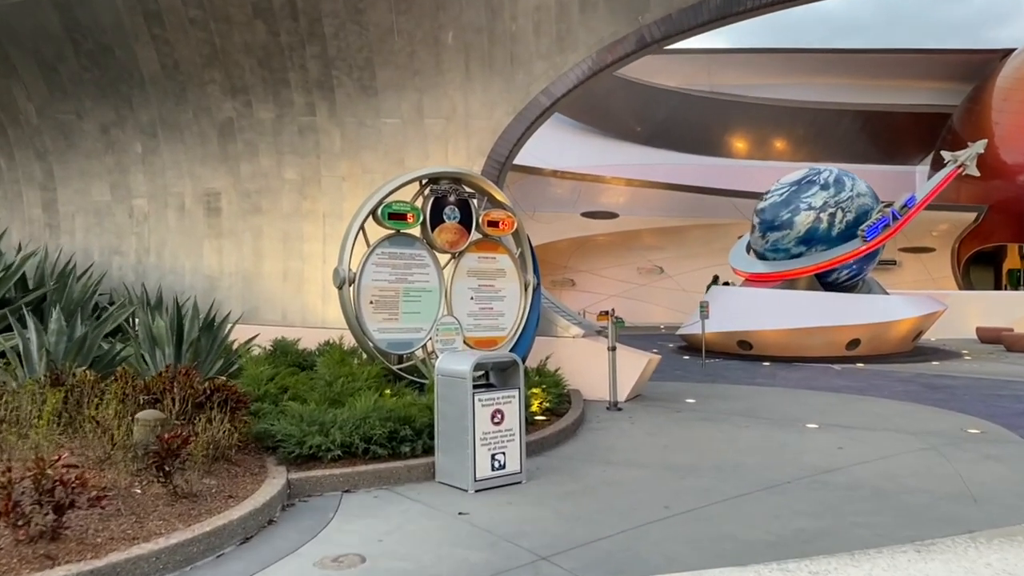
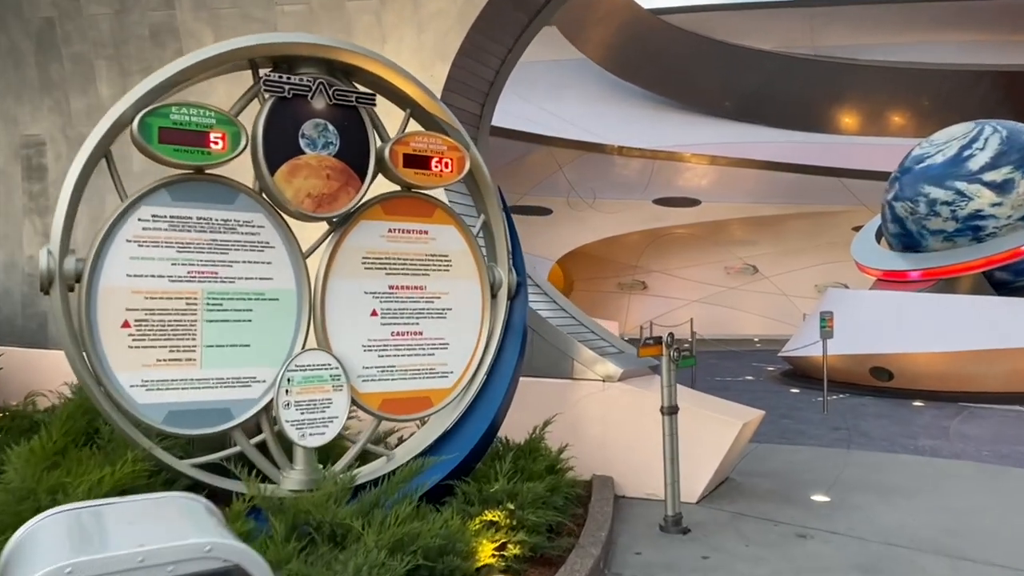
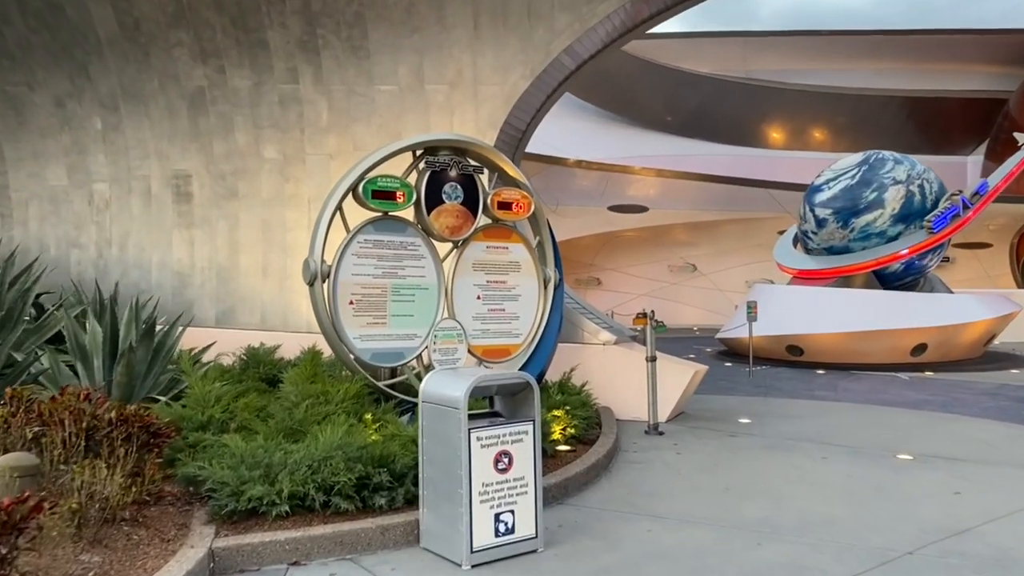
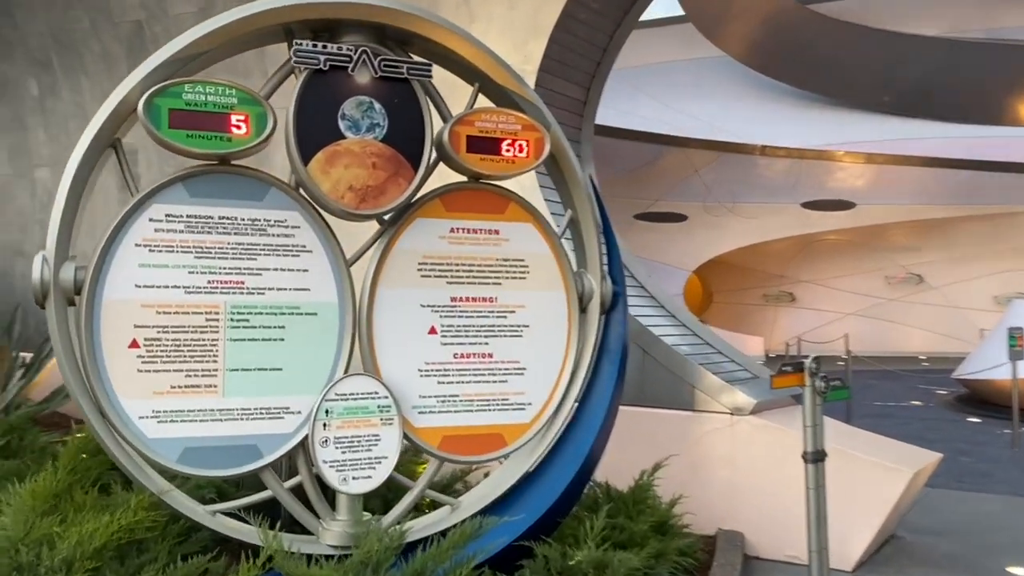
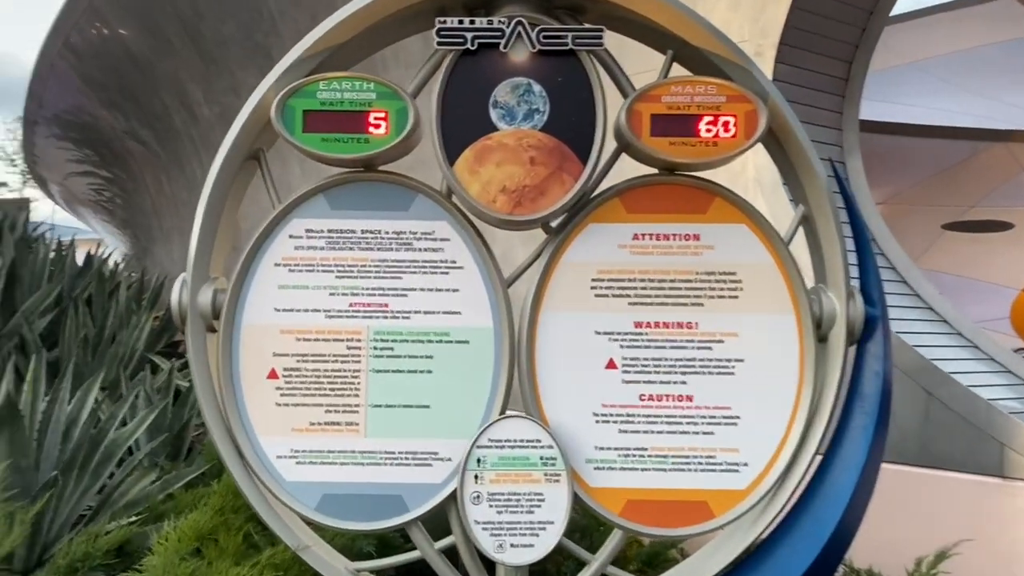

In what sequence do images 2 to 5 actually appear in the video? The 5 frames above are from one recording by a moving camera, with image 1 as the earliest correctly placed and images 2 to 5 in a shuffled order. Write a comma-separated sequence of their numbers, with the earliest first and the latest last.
3, 2, 4, 5
